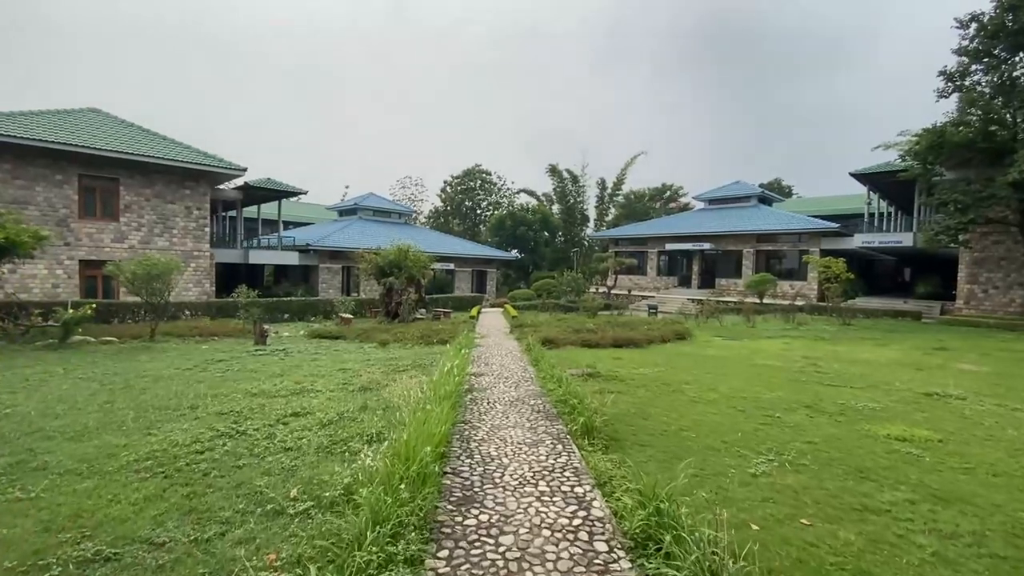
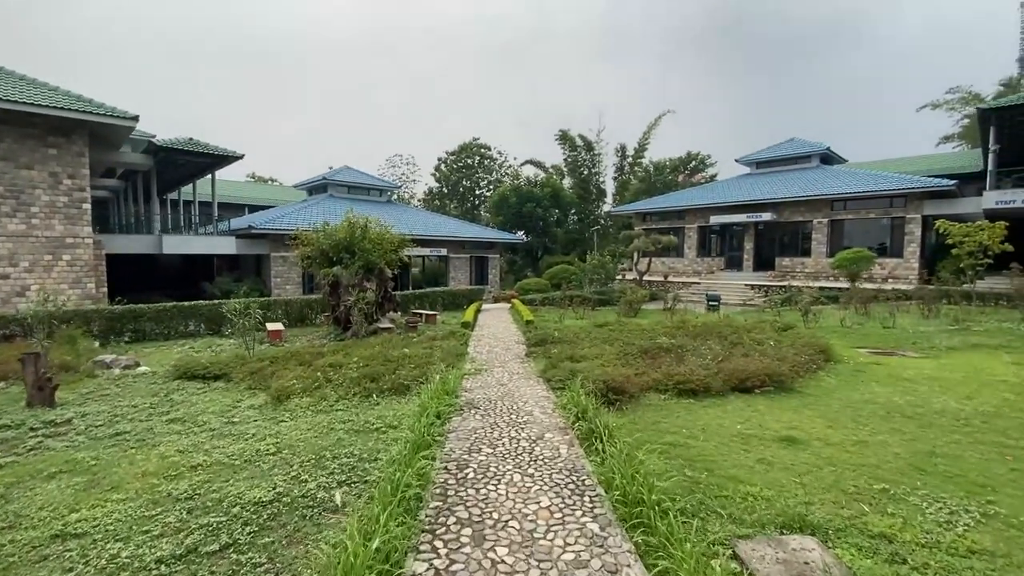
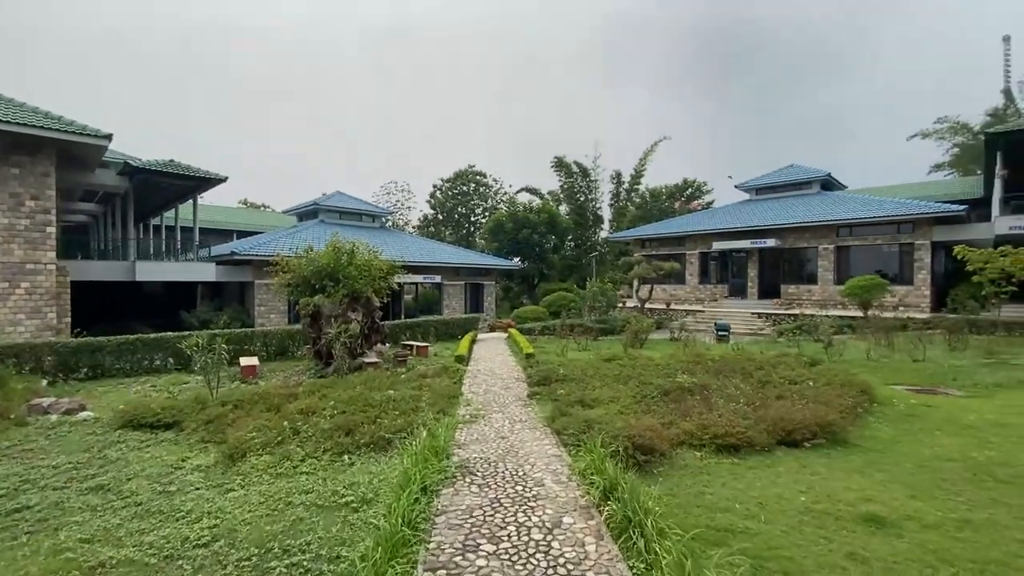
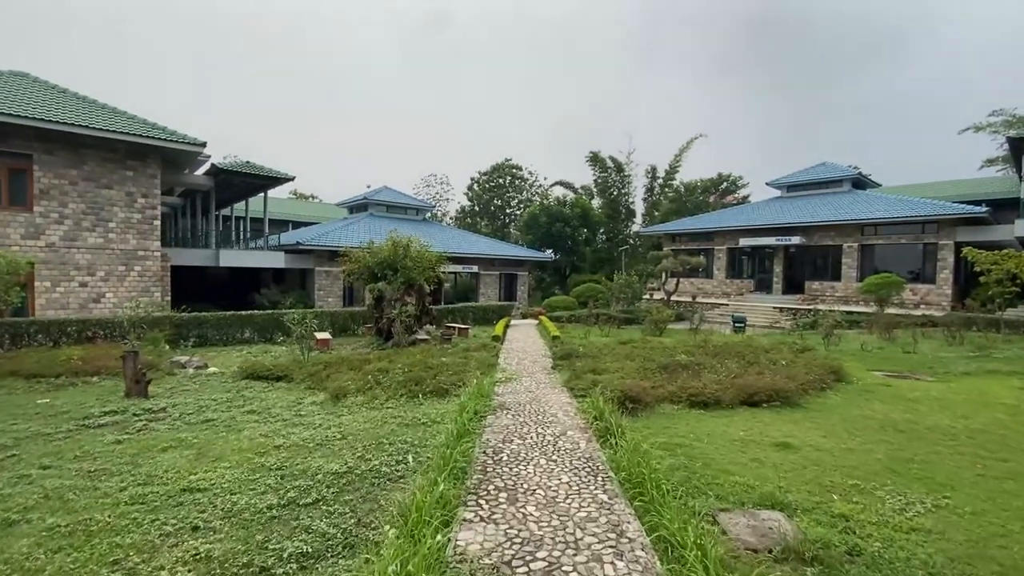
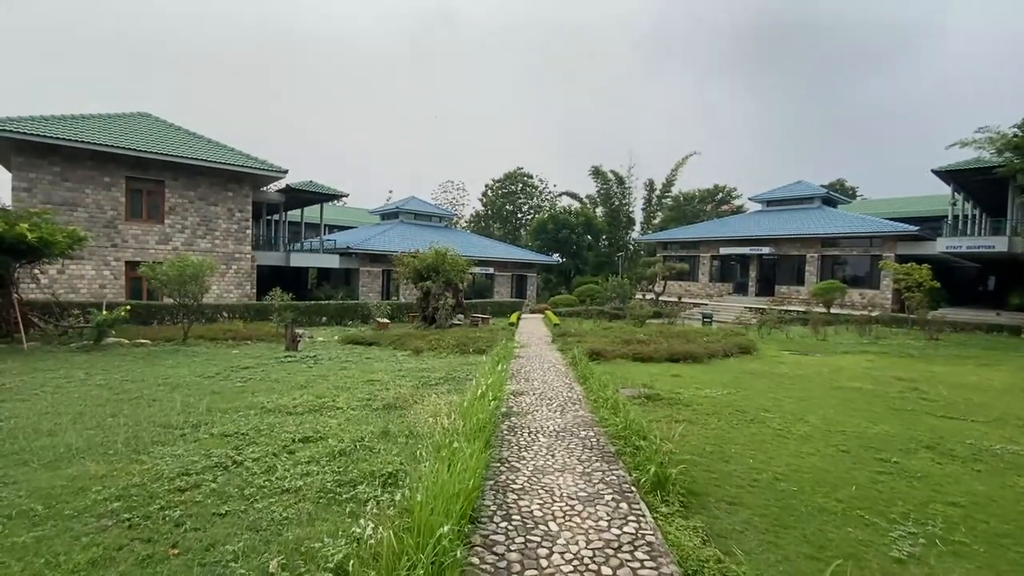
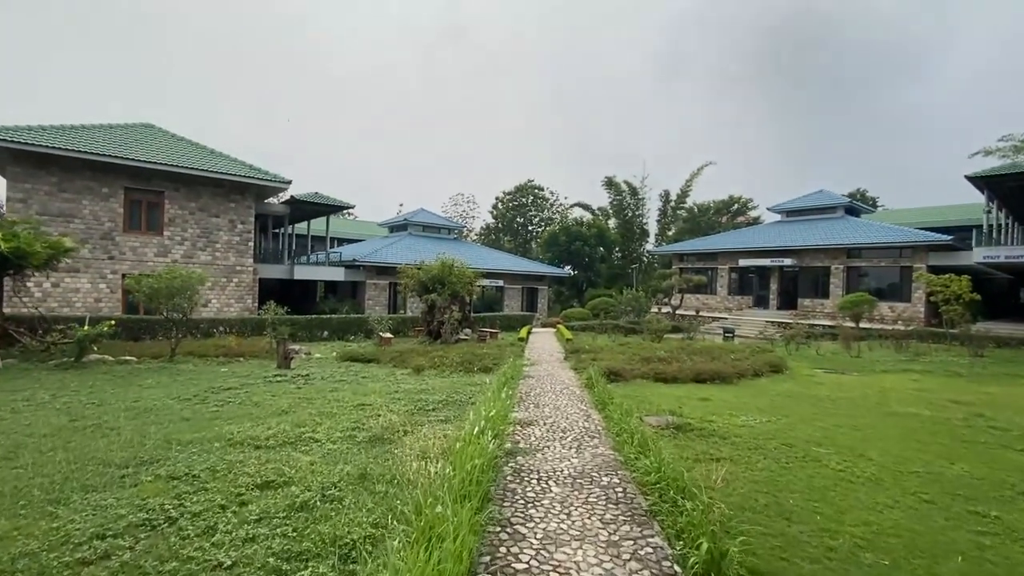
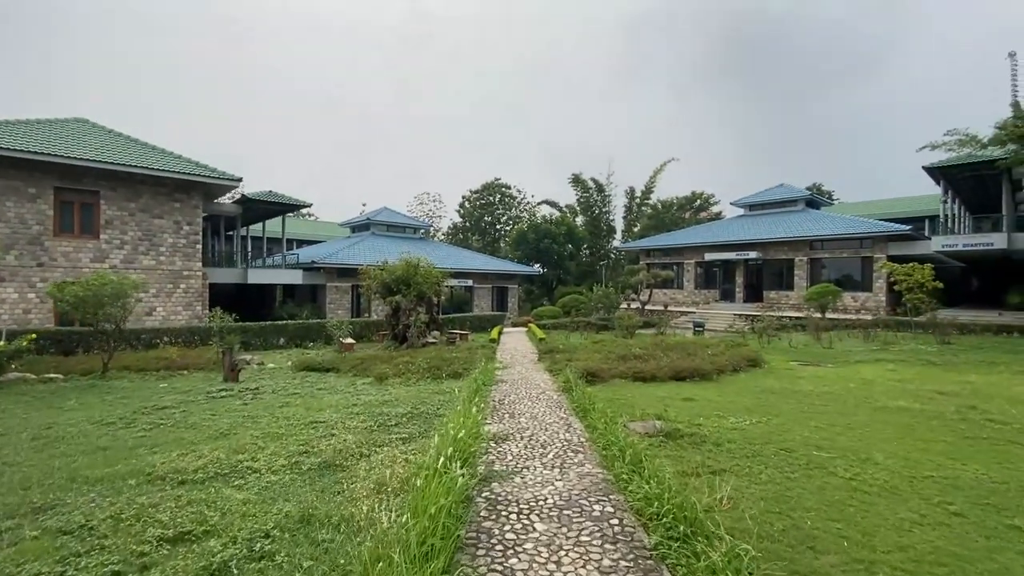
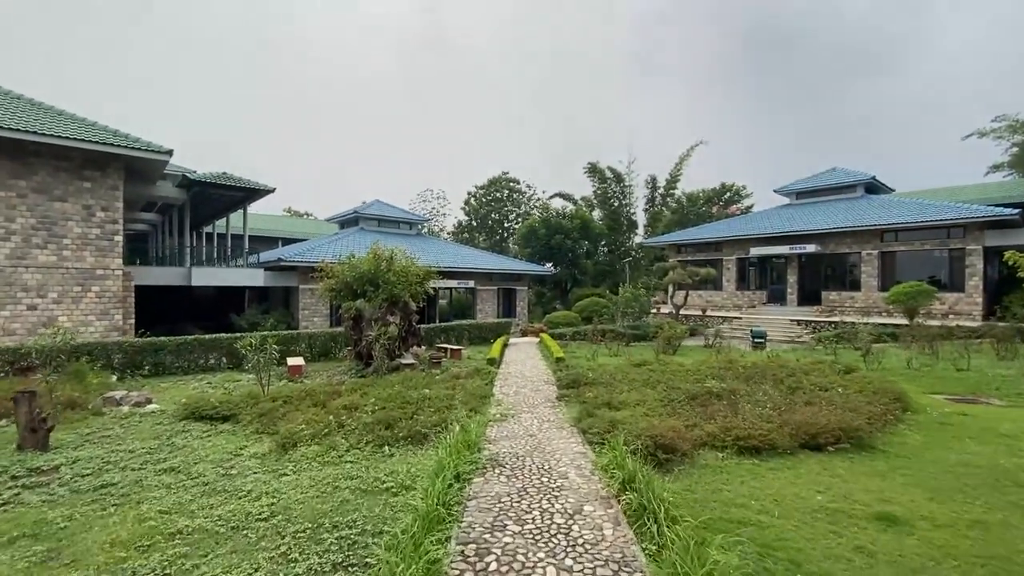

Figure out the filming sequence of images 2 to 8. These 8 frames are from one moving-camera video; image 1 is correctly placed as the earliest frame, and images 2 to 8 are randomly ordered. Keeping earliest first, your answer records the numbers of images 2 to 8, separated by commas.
5, 6, 7, 4, 2, 8, 3
